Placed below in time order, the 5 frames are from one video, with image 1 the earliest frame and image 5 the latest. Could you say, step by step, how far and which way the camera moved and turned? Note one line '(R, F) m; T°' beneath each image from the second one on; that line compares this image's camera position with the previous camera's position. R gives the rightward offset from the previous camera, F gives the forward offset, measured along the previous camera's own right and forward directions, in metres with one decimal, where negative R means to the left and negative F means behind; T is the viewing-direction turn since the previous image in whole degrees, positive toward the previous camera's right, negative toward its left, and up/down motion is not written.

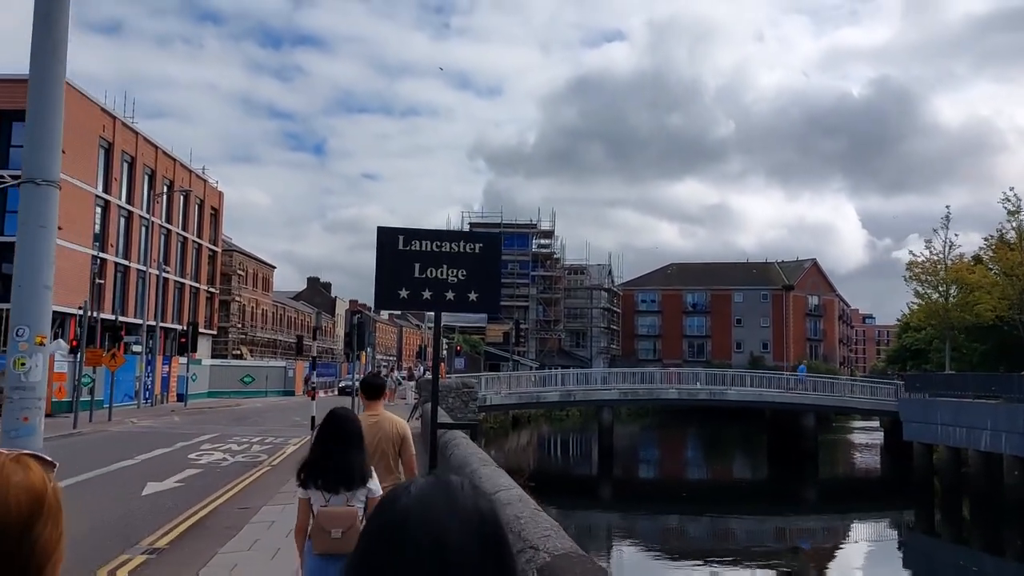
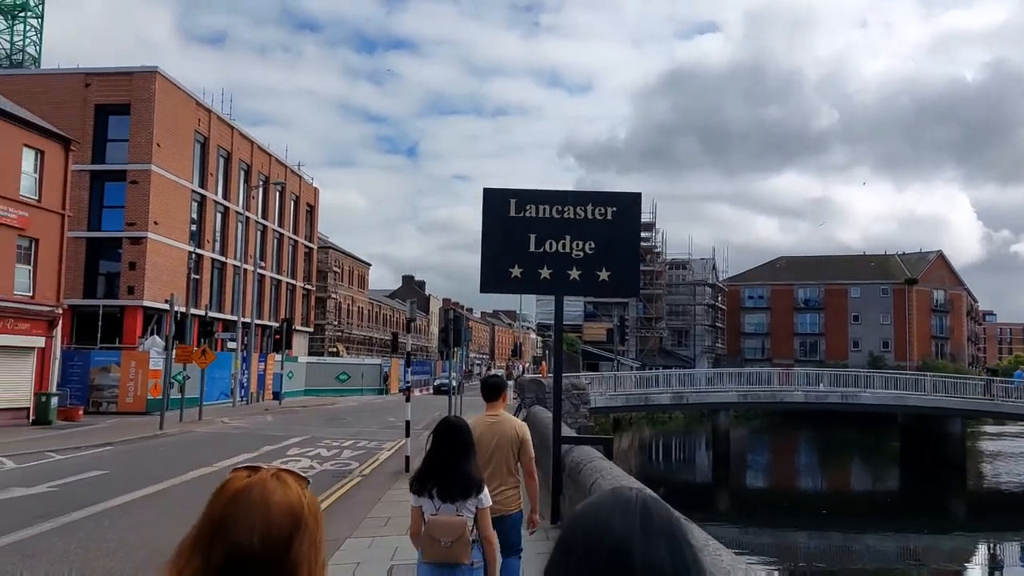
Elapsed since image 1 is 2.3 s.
(-0.5, +2.3) m; -6°
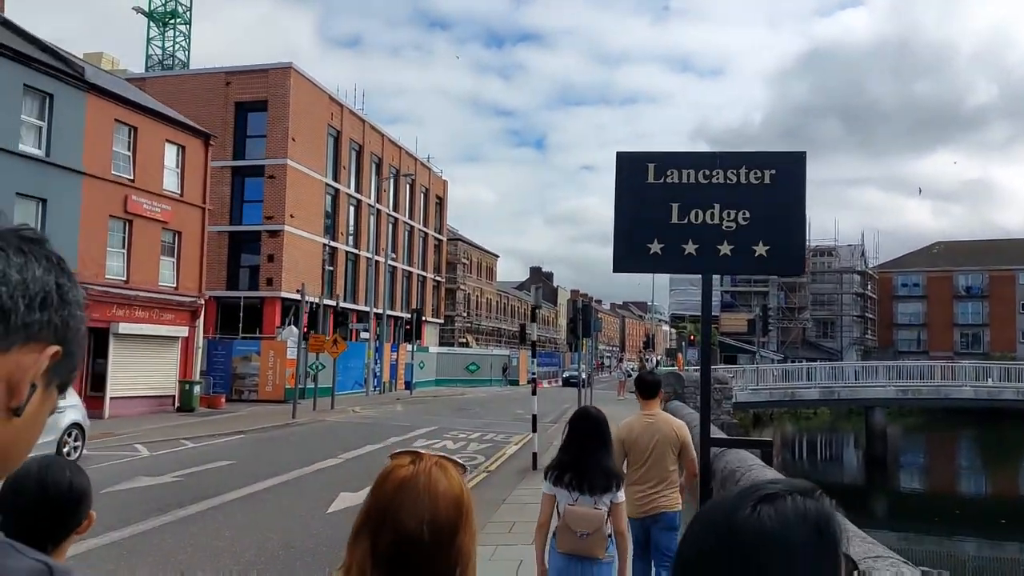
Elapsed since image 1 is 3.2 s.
(-0.1, +1.0) m; -9°
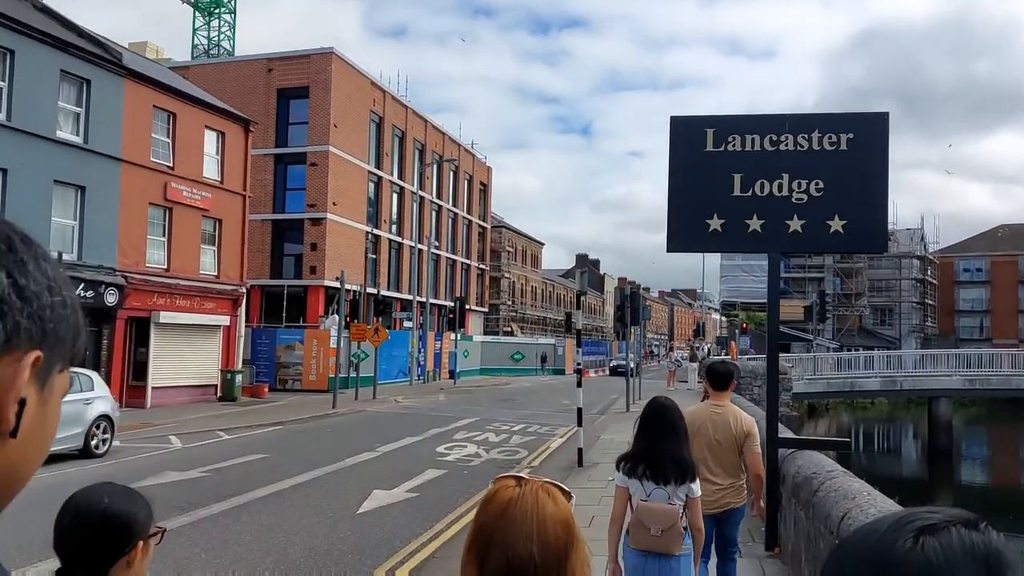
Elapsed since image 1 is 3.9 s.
(0.0, +0.8) m; -3°
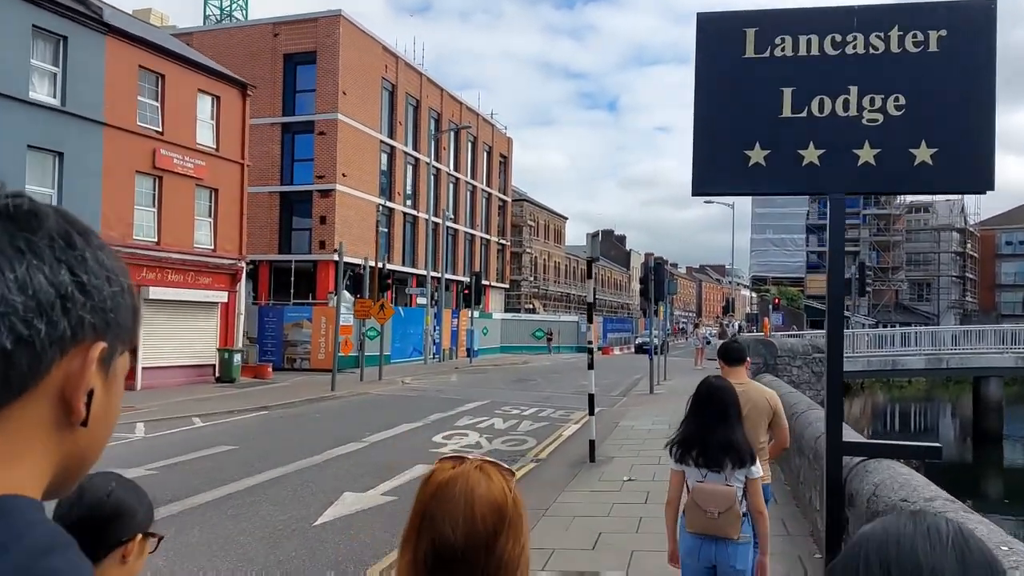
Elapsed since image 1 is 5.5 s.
(+0.3, +1.7) m; -2°
